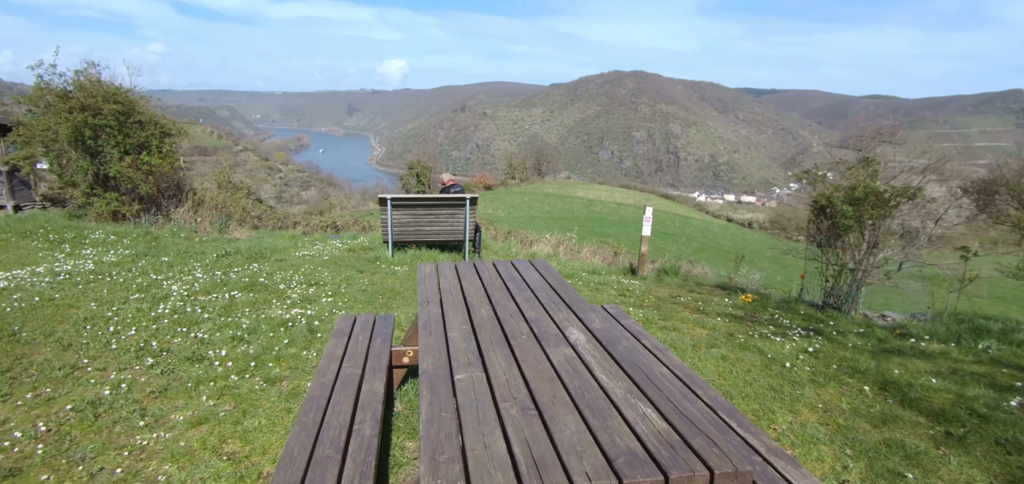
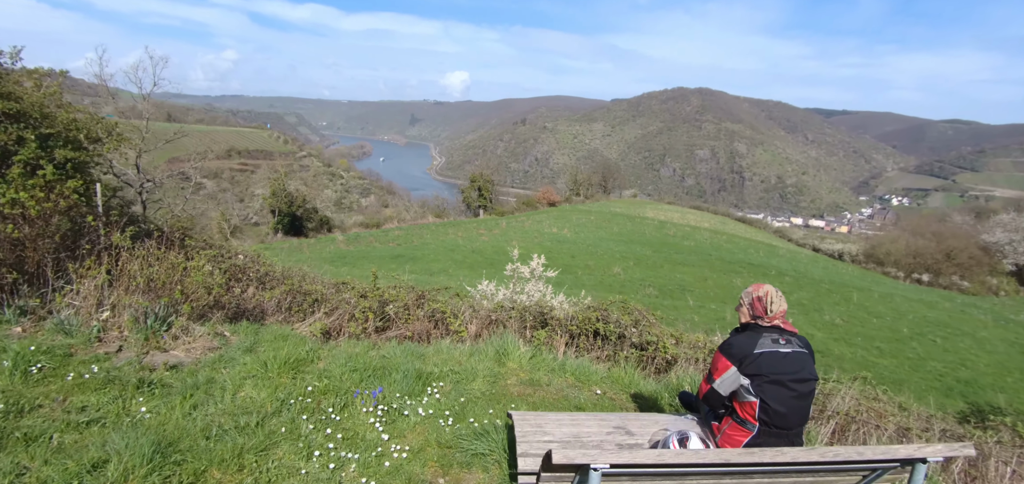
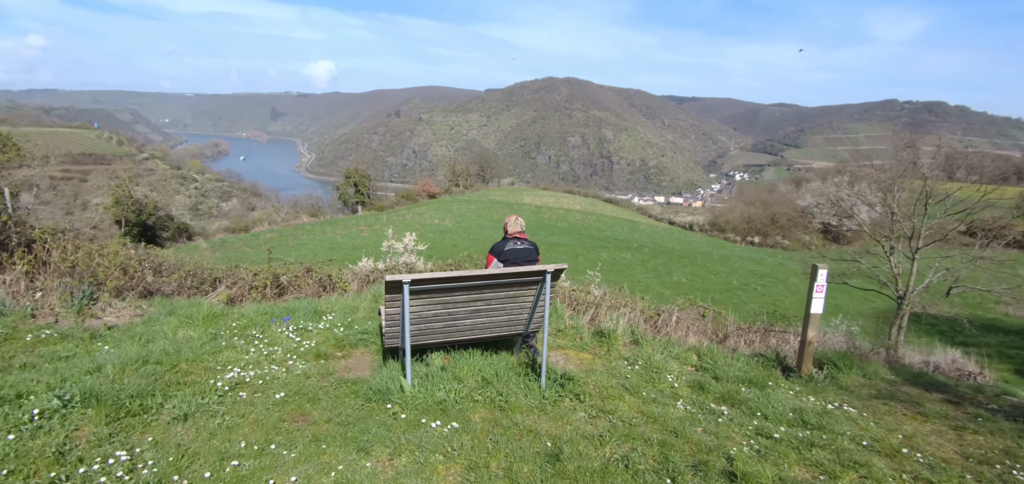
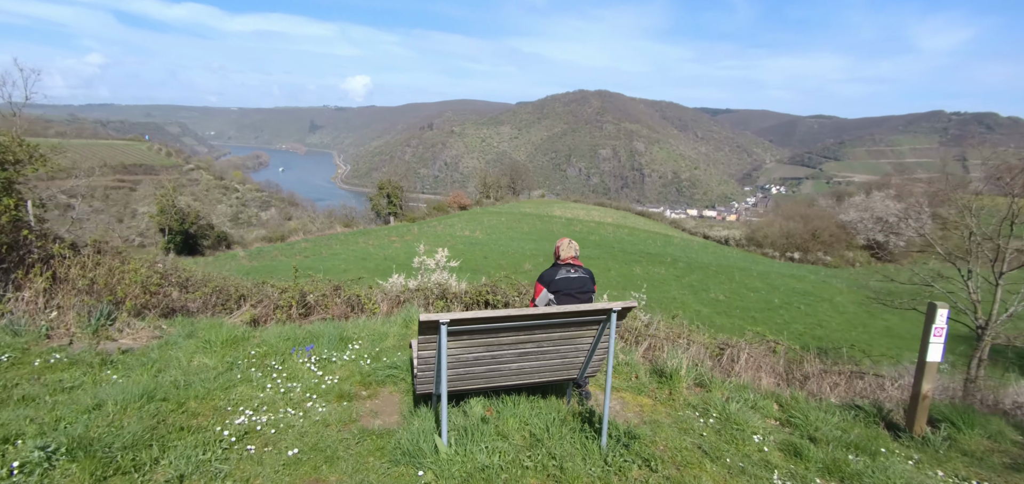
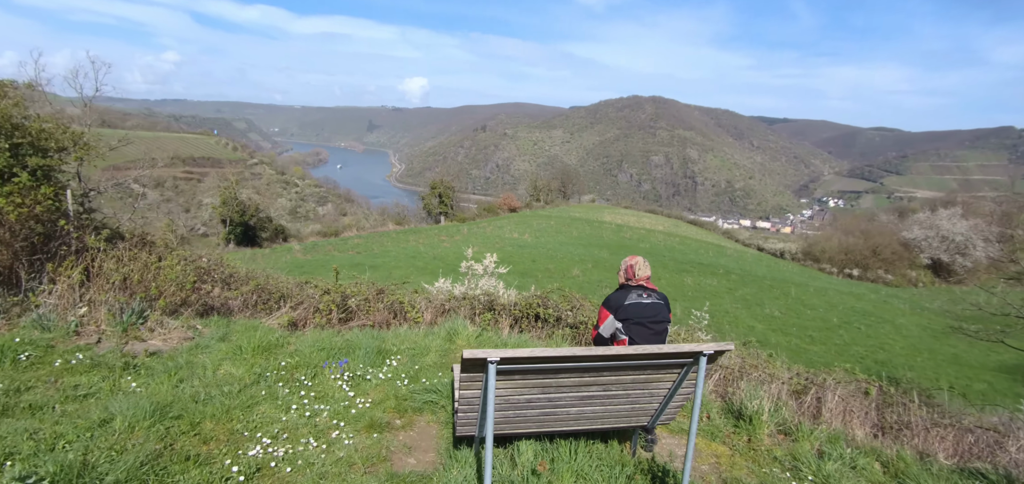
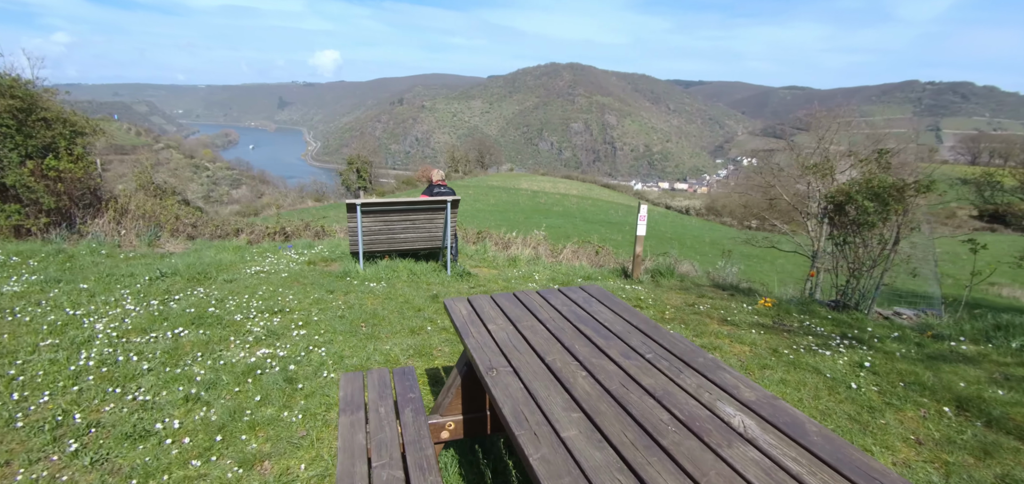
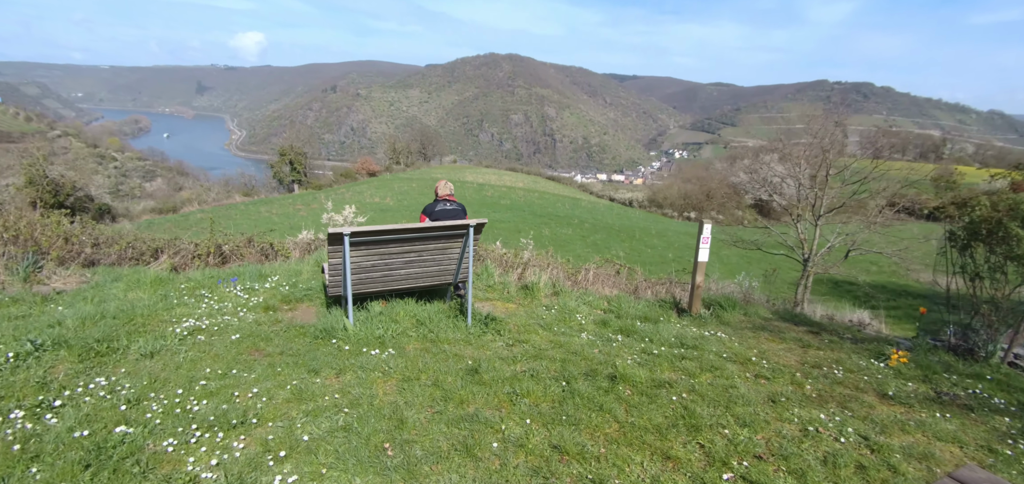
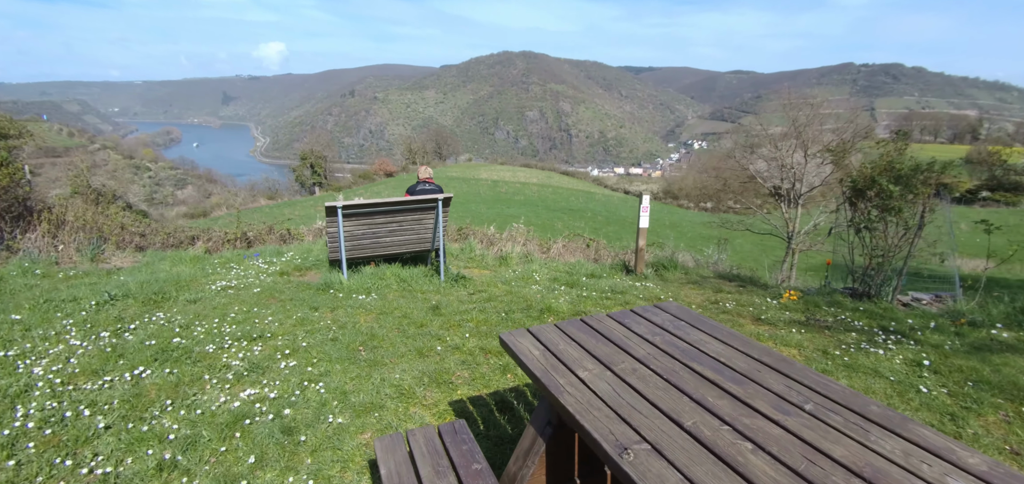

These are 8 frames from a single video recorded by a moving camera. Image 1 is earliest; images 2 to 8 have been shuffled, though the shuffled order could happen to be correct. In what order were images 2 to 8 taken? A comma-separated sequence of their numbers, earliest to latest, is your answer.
6, 8, 7, 3, 4, 5, 2
